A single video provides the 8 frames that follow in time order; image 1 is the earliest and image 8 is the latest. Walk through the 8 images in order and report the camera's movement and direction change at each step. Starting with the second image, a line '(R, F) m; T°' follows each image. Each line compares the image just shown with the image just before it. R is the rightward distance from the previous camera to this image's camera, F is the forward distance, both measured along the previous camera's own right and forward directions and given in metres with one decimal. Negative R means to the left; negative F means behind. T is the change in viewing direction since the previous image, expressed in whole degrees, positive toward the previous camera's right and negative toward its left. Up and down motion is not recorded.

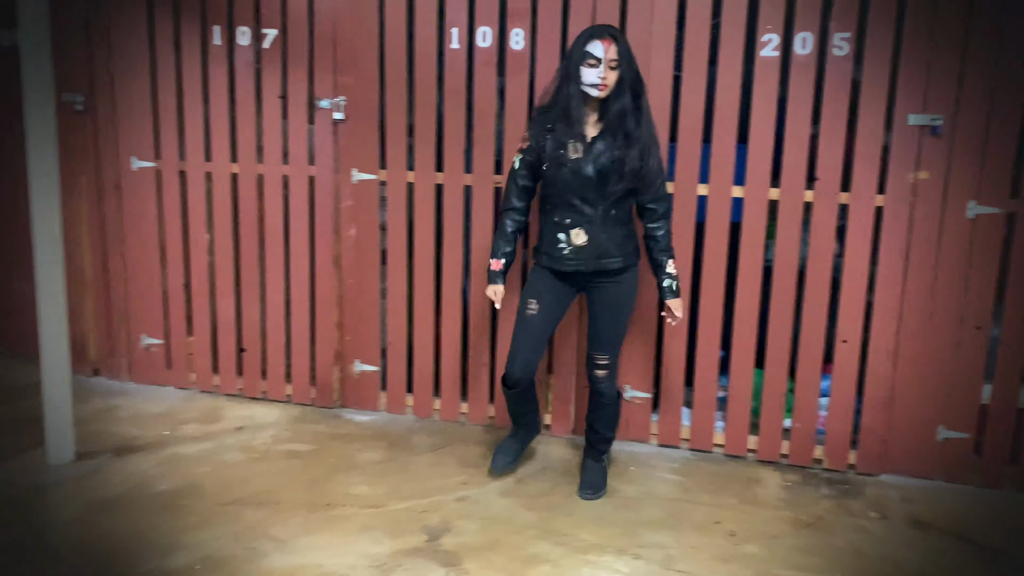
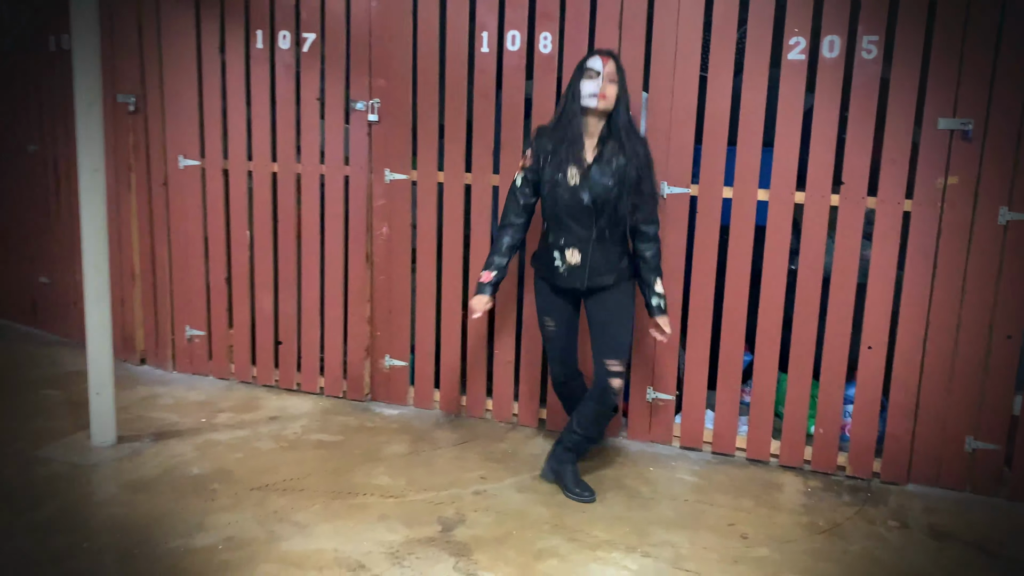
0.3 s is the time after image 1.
(+0.1, 0.0) m; -4°
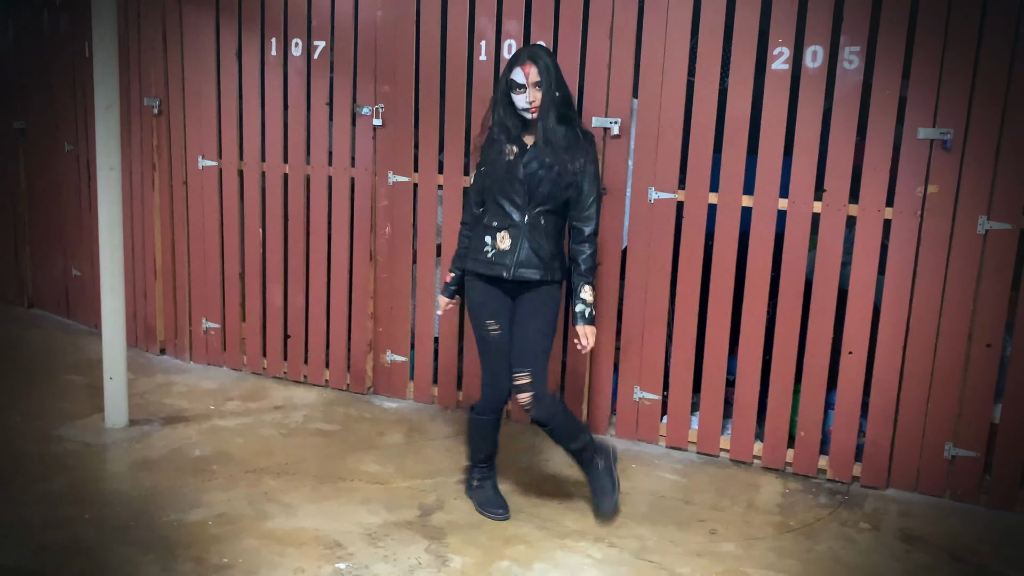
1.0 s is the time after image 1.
(+0.2, -0.1) m; -3°
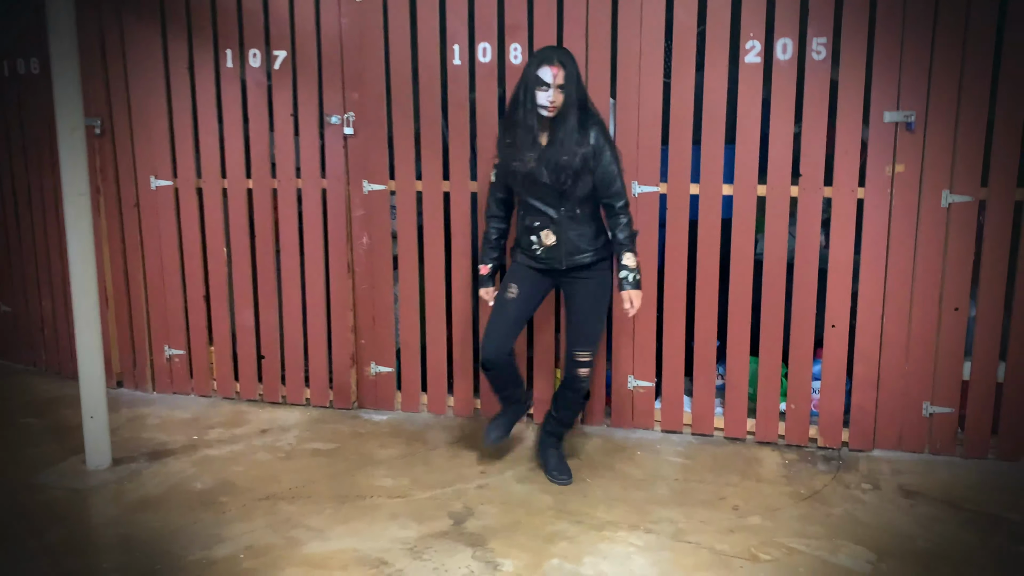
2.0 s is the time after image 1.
(-0.4, 0.0) m; +8°
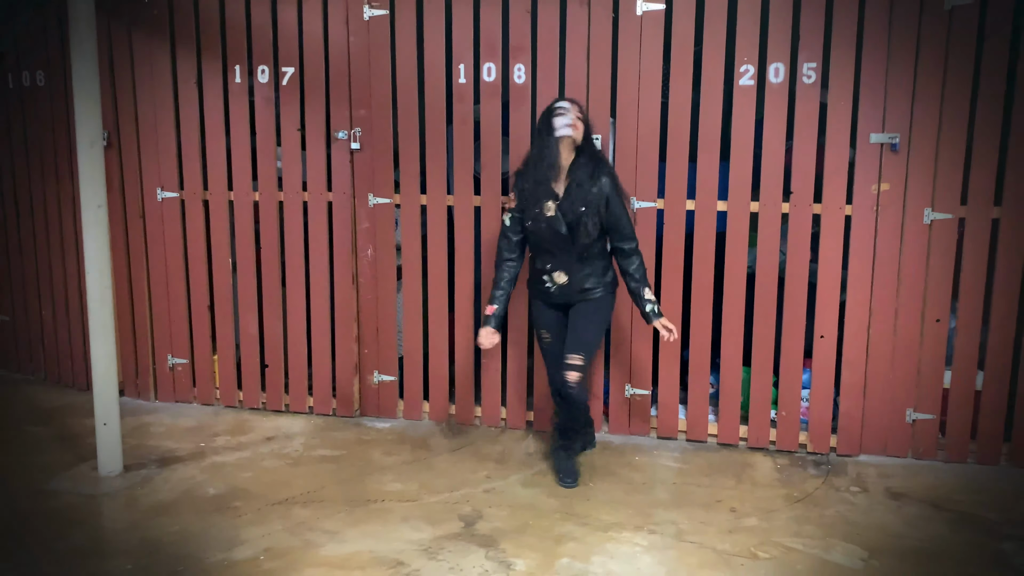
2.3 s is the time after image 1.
(-0.1, -0.1) m; +2°
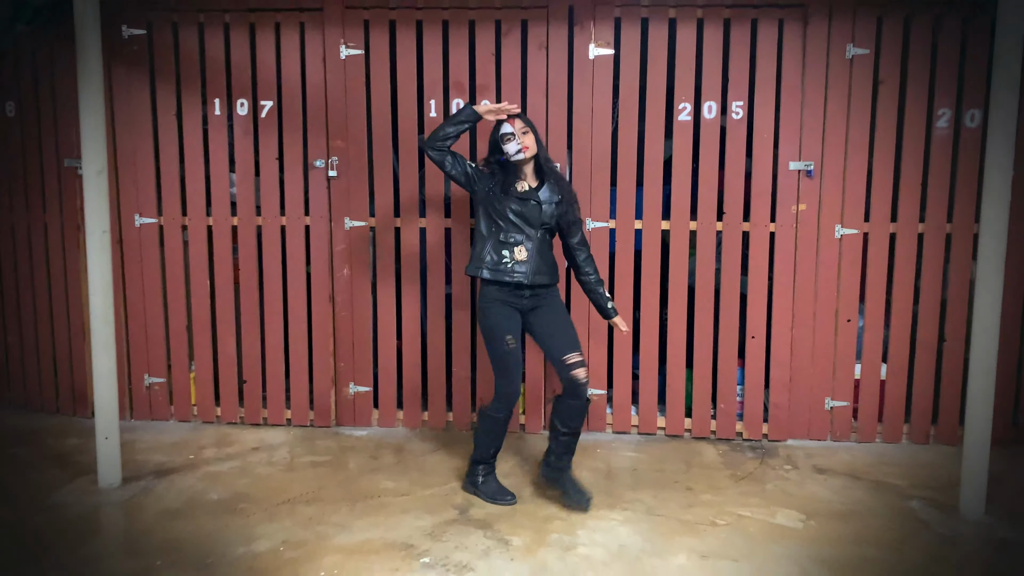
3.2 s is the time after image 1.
(-0.3, -0.4) m; +7°
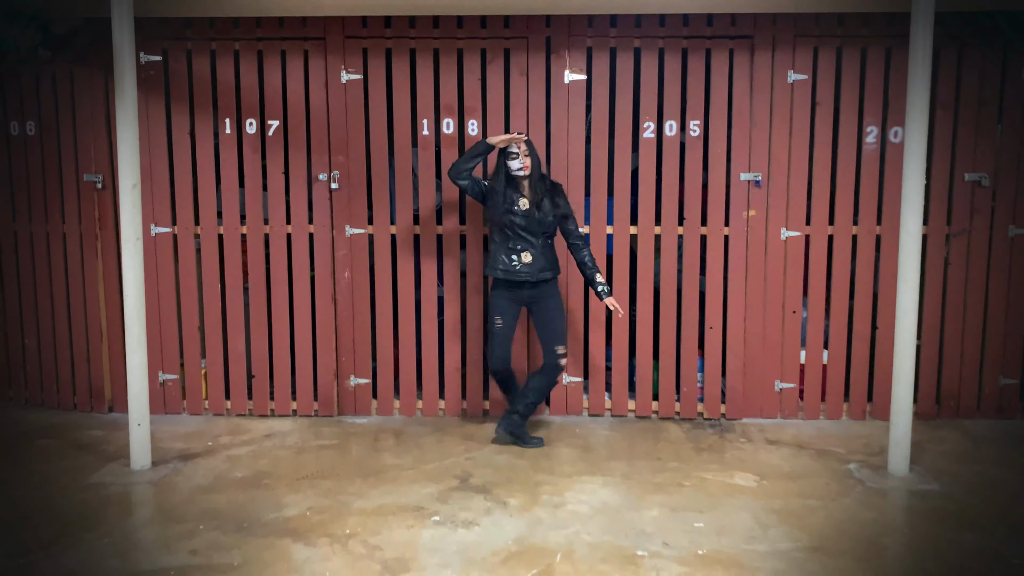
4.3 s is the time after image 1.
(-0.1, -0.5) m; +3°
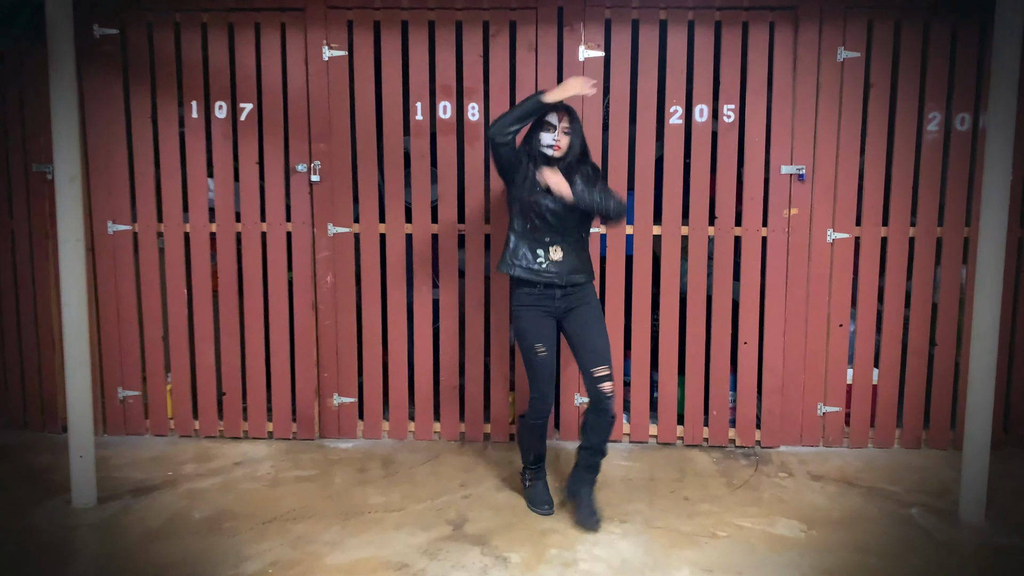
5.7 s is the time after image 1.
(0.0, +0.5) m; -1°
